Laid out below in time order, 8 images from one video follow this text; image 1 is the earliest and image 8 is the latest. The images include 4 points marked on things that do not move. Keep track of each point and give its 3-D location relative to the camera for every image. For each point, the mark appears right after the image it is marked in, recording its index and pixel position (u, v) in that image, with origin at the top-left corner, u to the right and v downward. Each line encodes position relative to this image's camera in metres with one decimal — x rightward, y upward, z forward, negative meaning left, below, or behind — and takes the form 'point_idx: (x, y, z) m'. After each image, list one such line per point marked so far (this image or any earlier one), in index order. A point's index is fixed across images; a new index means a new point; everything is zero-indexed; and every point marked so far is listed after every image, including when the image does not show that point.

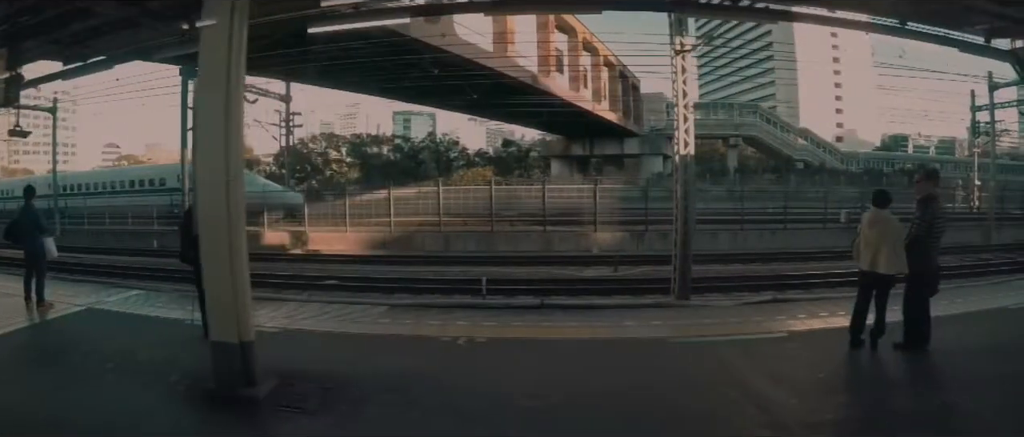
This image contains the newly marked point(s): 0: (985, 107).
0: (+14.6, +3.4, +19.5) m
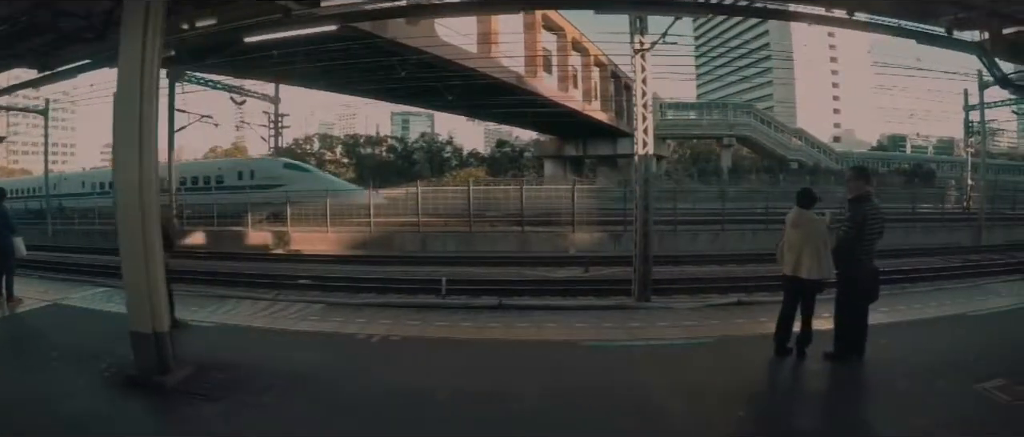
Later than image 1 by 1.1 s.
0: (+14.2, +3.4, +19.2) m
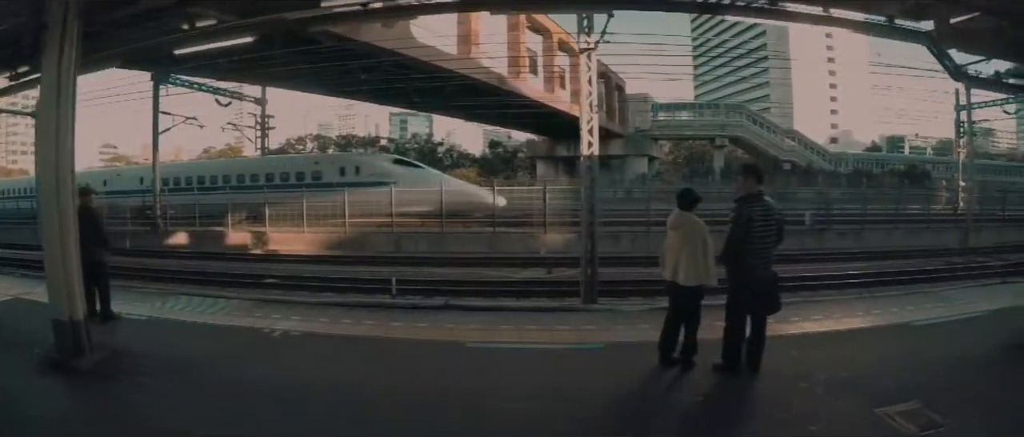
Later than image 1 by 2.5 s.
0: (+13.6, +3.3, +18.9) m
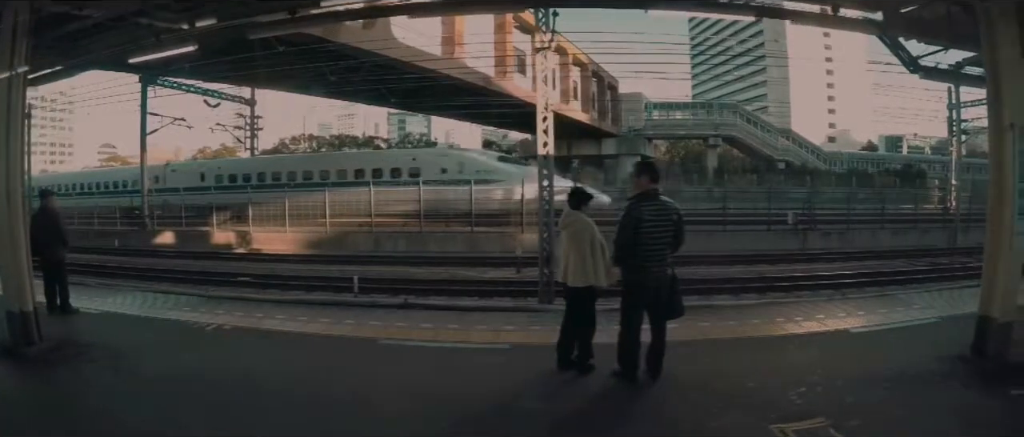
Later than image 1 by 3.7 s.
0: (+13.2, +3.3, +18.7) m
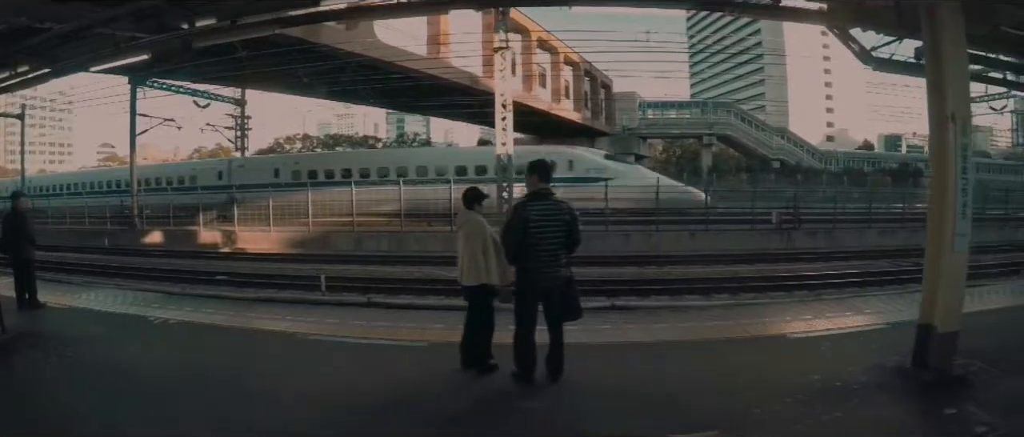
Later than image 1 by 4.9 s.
0: (+12.8, +3.3, +18.4) m
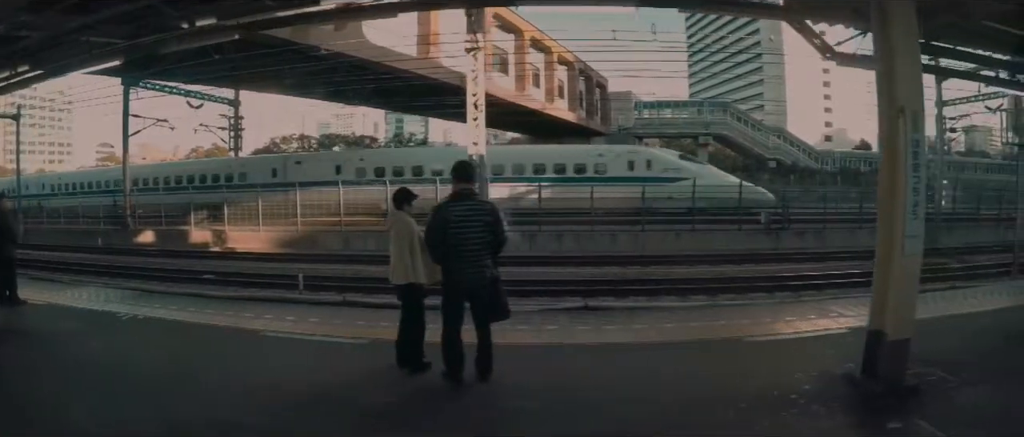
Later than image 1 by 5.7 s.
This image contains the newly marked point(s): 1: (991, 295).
0: (+12.5, +3.3, +18.3) m
1: (+8.0, -1.3, +10.5) m
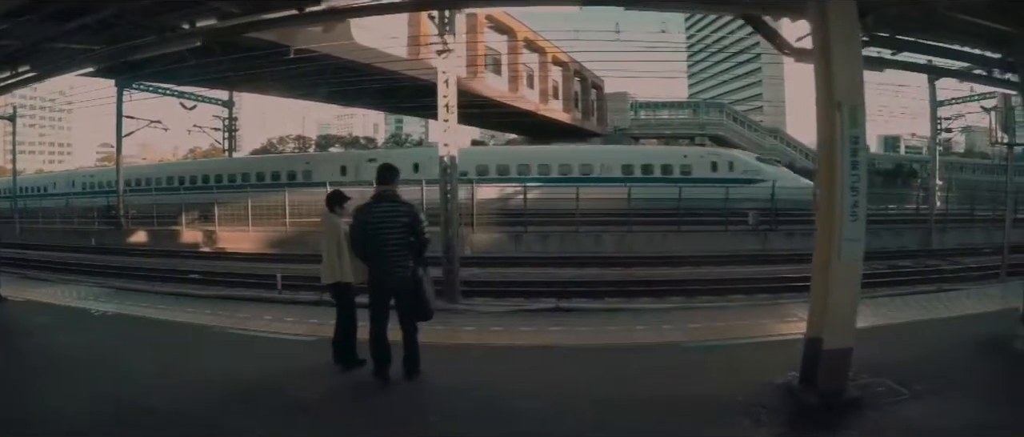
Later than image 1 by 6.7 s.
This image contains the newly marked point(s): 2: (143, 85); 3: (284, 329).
0: (+12.3, +3.3, +18.1) m
1: (+7.6, -1.3, +10.4) m
2: (-10.9, +4.0, +18.7) m
3: (-2.4, -1.2, +7.0) m
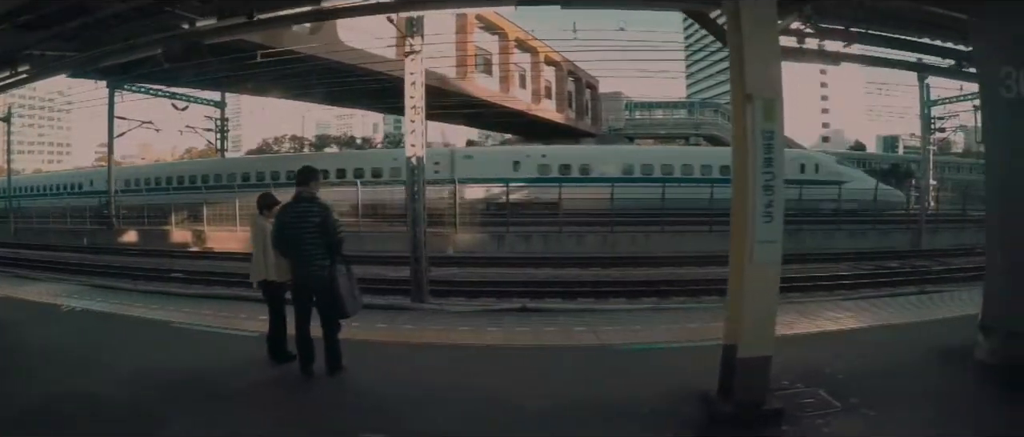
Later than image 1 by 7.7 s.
0: (+11.9, +3.3, +18.0) m
1: (+7.2, -1.3, +10.3) m
2: (-11.2, +4.0, +18.9) m
3: (-2.9, -1.2, +7.1) m
